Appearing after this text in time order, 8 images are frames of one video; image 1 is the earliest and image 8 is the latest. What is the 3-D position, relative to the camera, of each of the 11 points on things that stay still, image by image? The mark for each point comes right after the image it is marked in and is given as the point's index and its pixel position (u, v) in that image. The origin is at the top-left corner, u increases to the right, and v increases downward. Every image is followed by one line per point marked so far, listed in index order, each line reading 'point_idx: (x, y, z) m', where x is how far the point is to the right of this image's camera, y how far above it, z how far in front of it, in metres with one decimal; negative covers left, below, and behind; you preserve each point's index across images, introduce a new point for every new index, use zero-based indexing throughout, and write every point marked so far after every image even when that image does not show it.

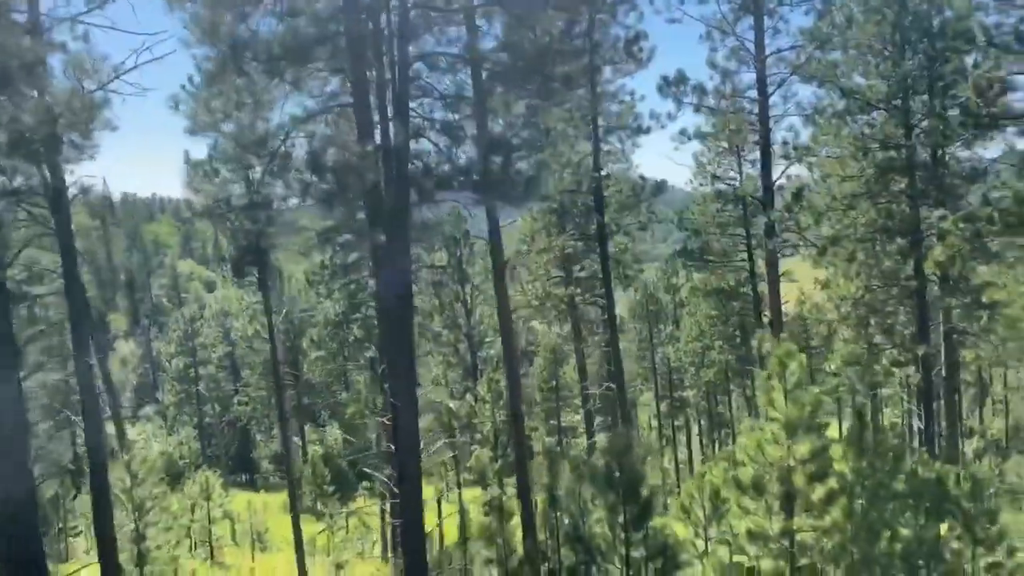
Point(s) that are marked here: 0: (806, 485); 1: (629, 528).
0: (+3.0, -2.1, +8.6) m
1: (+1.2, -2.6, +8.7) m
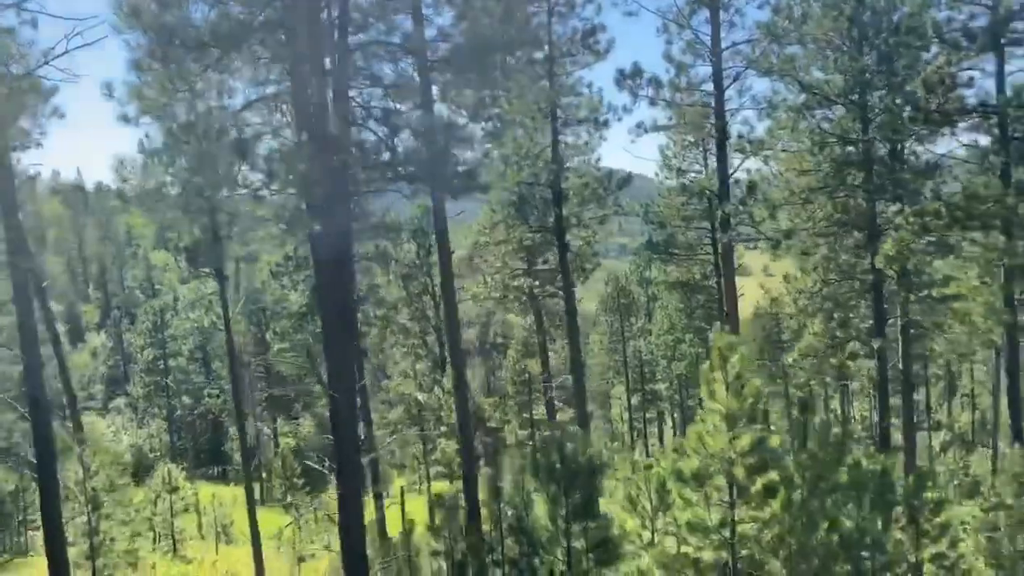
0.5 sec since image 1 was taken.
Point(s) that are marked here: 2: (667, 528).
0: (+2.4, -2.0, +8.7) m
1: (+0.6, -2.5, +8.7) m
2: (+1.8, -2.8, +9.8) m
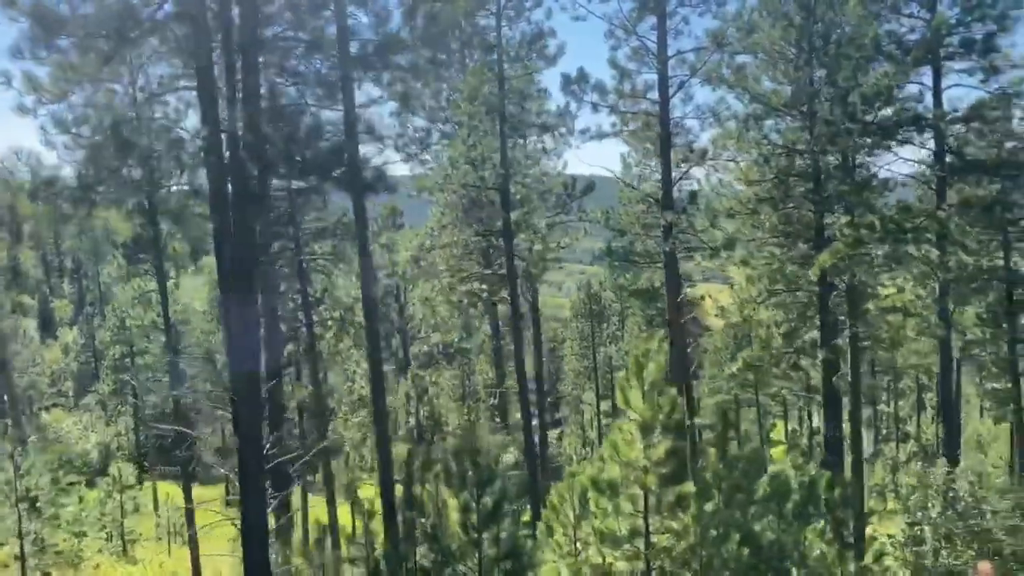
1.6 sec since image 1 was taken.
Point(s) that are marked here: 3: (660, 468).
0: (+1.5, -2.1, +8.6) m
1: (-0.4, -2.5, +8.6) m
2: (+0.9, -2.9, +9.7) m
3: (+1.5, -1.9, +8.5) m
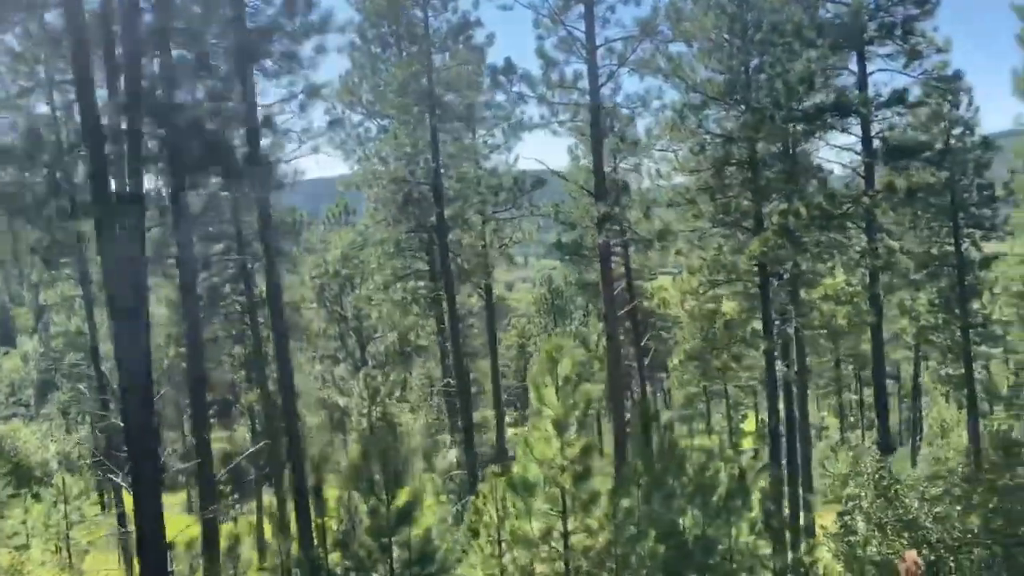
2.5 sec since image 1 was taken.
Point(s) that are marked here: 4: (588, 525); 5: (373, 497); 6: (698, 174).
0: (+0.6, -2.0, +8.4) m
1: (-1.2, -2.5, +8.3) m
2: (-0.1, -2.8, +9.4) m
3: (+0.6, -1.8, +8.3) m
4: (+0.8, -2.4, +8.4) m
5: (-1.4, -2.1, +8.4) m
6: (+3.4, +2.1, +15.1) m
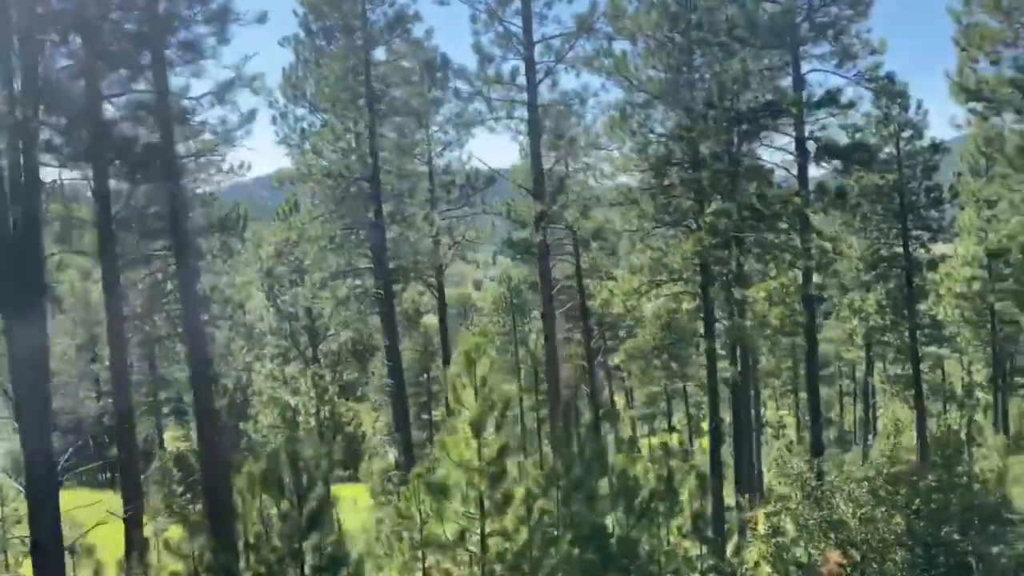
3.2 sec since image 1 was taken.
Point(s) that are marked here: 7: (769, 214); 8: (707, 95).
0: (-0.2, -2.0, +8.2) m
1: (-2.1, -2.5, +8.1) m
2: (-1.0, -2.8, +9.2) m
3: (-0.2, -1.8, +8.2) m
4: (-0.1, -2.4, +8.3) m
5: (-2.2, -2.1, +8.1) m
6: (+2.3, +2.1, +15.0) m
7: (+4.3, +1.3, +14.3) m
8: (+3.3, +3.3, +14.2) m
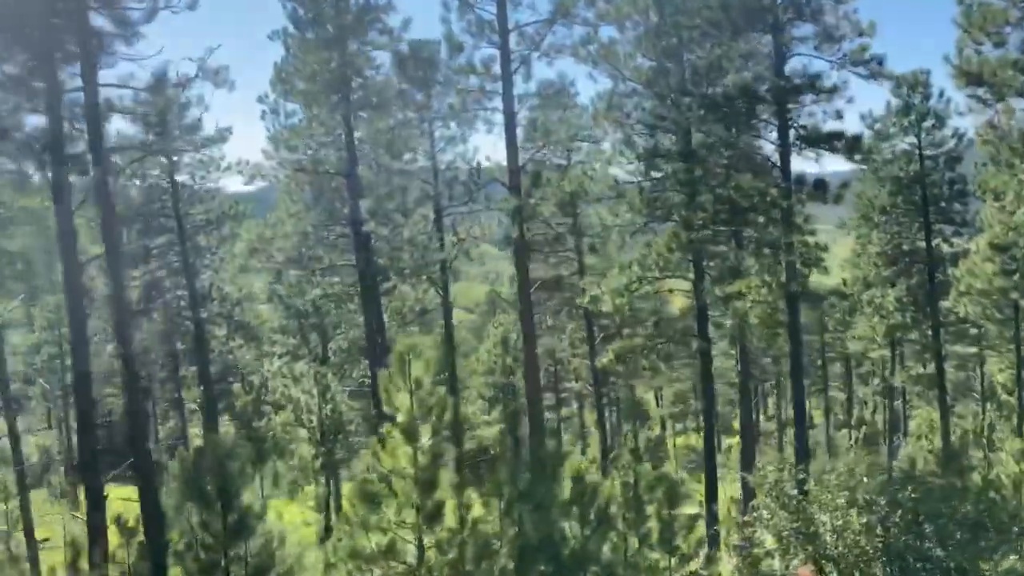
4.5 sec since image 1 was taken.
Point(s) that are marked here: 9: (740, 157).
0: (-0.9, -2.0, +7.8) m
1: (-2.7, -2.4, +7.7) m
2: (-1.5, -2.8, +8.8) m
3: (-0.8, -1.7, +7.7) m
4: (-0.7, -2.4, +7.8) m
5: (-2.9, -2.1, +7.8) m
6: (+2.0, +2.1, +14.4) m
7: (+4.0, +1.3, +13.6) m
8: (+2.9, +3.3, +13.5) m
9: (+3.8, +2.2, +13.8) m
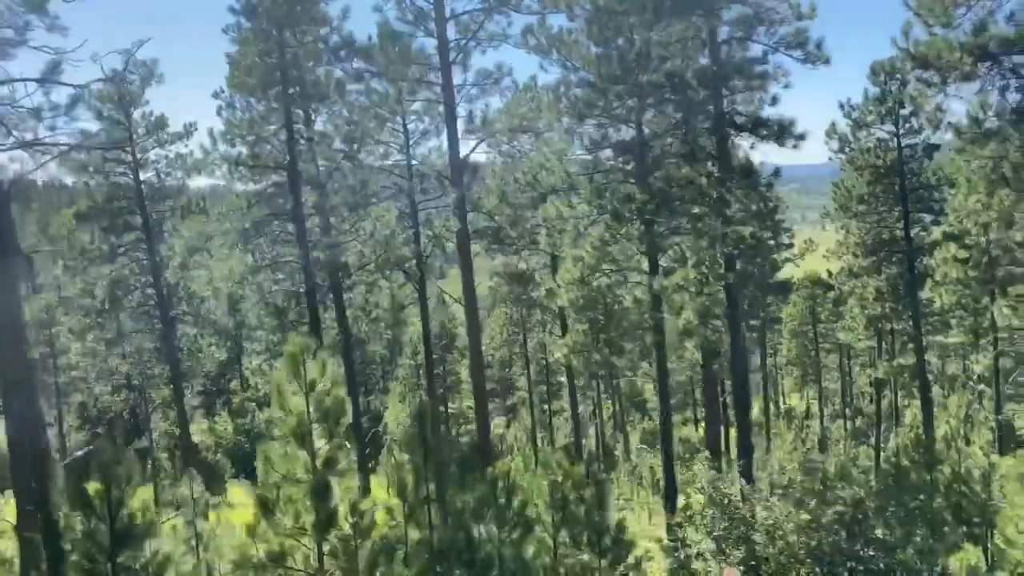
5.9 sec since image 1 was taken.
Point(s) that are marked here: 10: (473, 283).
0: (-1.8, -1.9, +7.5) m
1: (-3.6, -2.4, +7.5) m
2: (-2.4, -2.8, +8.6) m
3: (-1.8, -1.7, +7.5) m
4: (-1.6, -2.3, +7.6) m
5: (-3.8, -2.1, +7.6) m
6: (+1.1, +2.2, +14.1) m
7: (+3.1, +1.5, +13.3) m
8: (+2.0, +3.4, +13.2) m
9: (+2.9, +2.3, +13.5) m
10: (-0.6, +0.1, +12.9) m
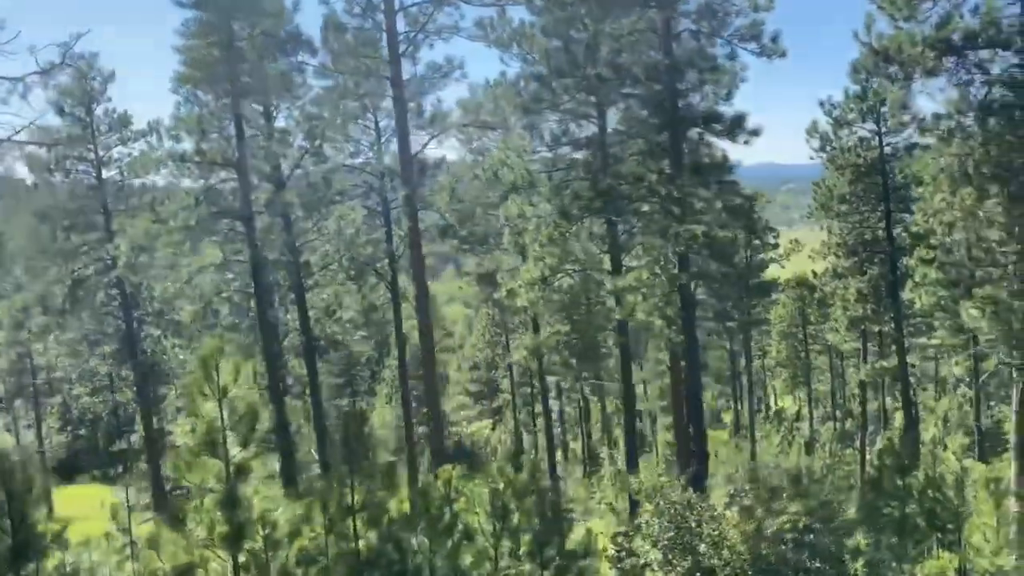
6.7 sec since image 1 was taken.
0: (-2.5, -1.9, +7.1) m
1: (-4.3, -2.4, +7.1) m
2: (-3.1, -2.8, +8.2) m
3: (-2.4, -1.7, +7.1) m
4: (-2.3, -2.3, +7.2) m
5: (-4.5, -2.1, +7.2) m
6: (+0.4, +2.2, +13.7) m
7: (+2.4, +1.5, +12.9) m
8: (+1.3, +3.4, +12.8) m
9: (+2.2, +2.3, +13.1) m
10: (-1.3, +0.1, +12.5) m
